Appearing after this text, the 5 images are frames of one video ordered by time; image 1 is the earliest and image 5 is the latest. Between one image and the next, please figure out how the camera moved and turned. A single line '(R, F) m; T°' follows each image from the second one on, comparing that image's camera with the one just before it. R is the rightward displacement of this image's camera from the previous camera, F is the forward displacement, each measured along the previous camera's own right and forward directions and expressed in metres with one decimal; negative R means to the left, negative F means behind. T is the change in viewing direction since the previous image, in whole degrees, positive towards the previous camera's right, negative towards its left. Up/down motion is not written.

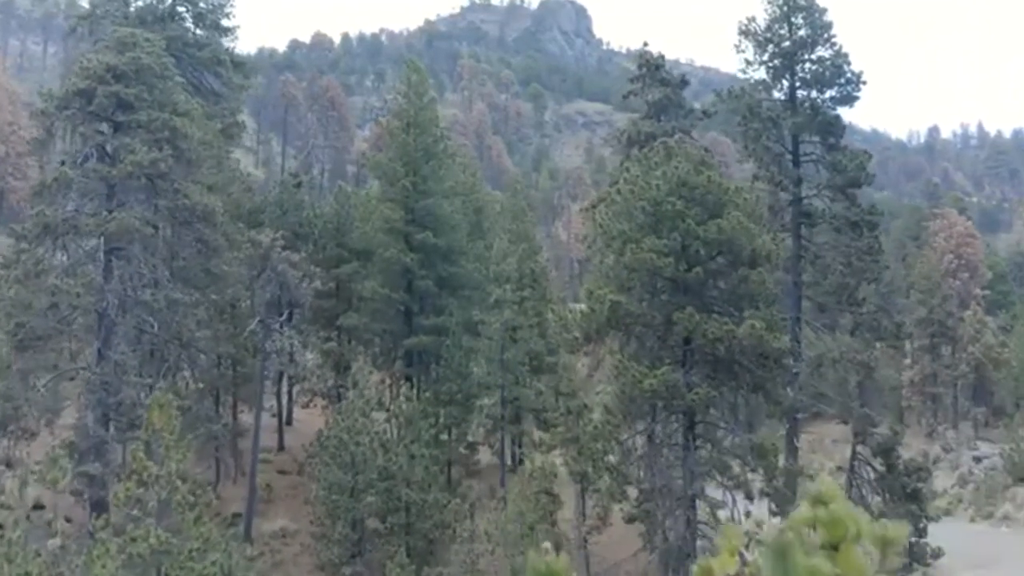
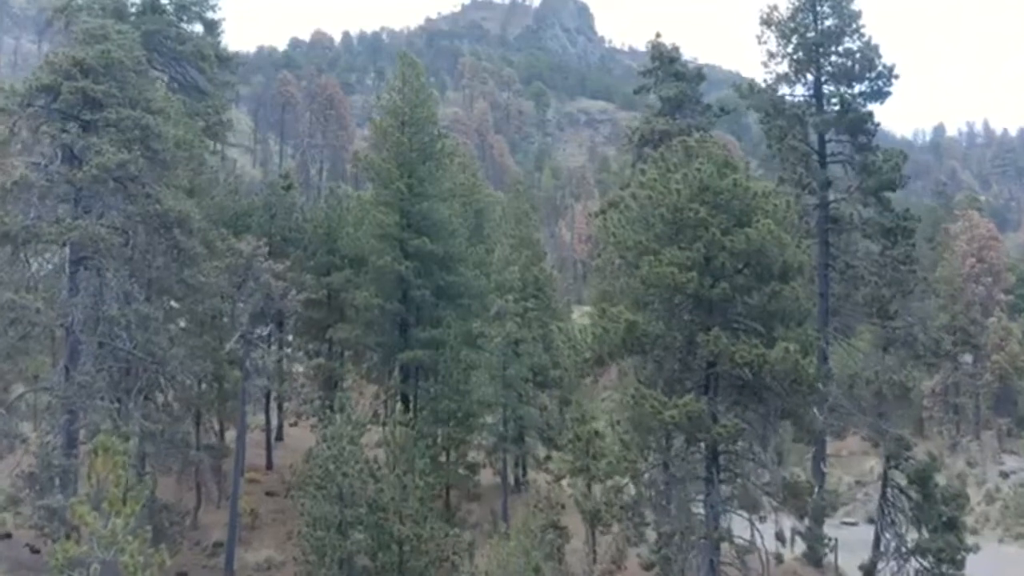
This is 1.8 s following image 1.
(0.0, +2.0) m; 0°
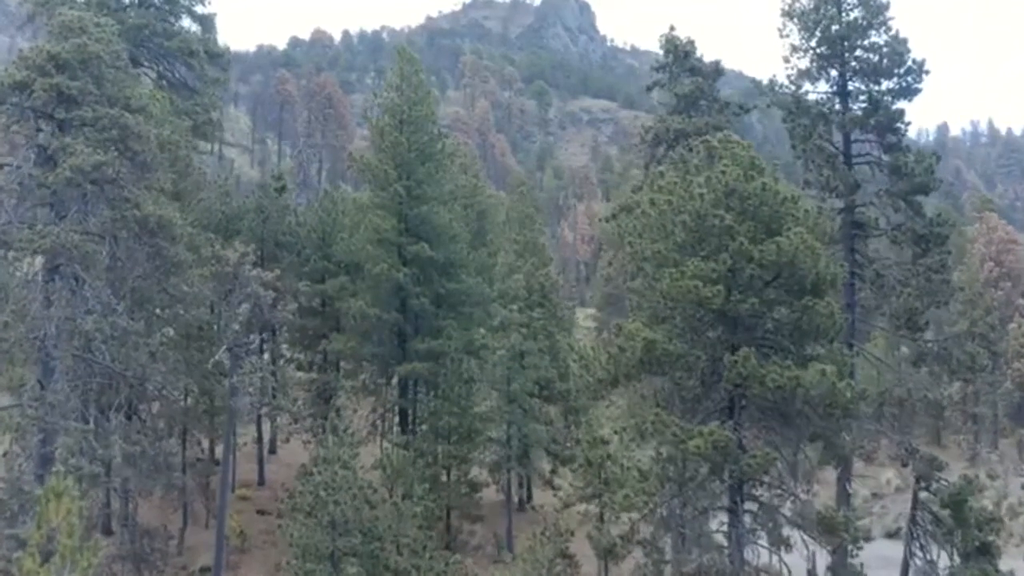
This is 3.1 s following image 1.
(-0.1, +1.5) m; 0°
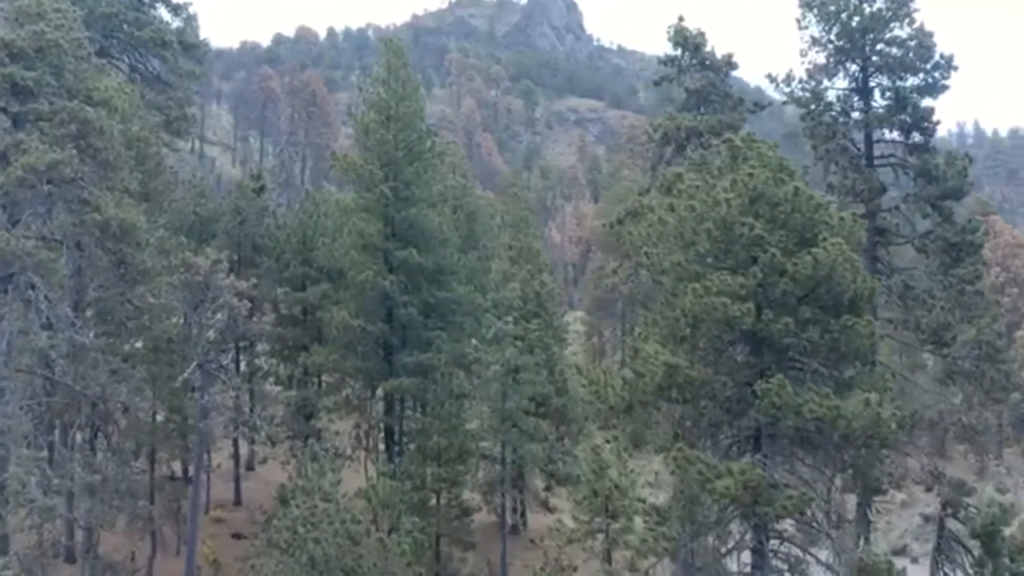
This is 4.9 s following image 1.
(-0.2, +1.7) m; +1°
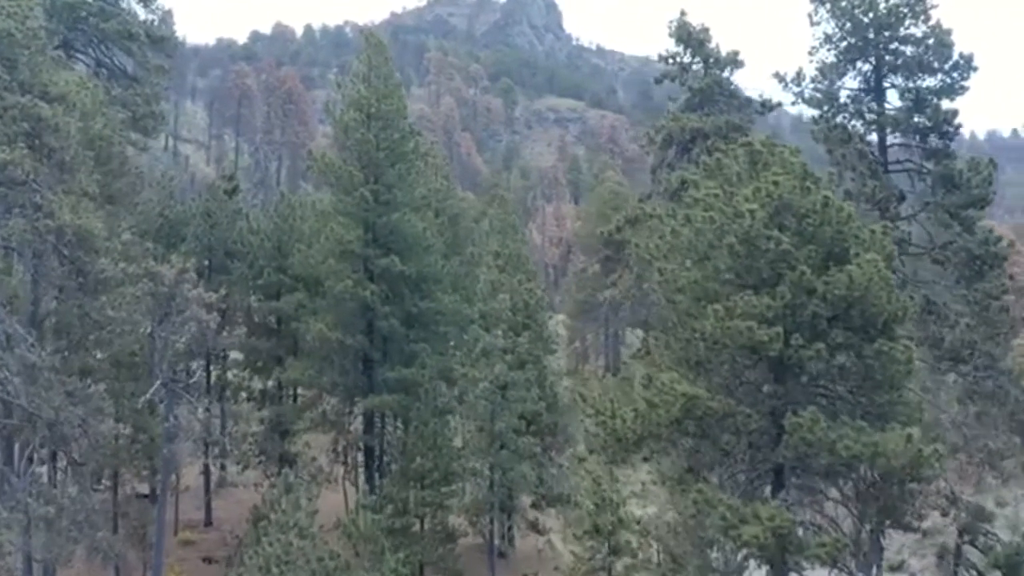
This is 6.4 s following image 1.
(-0.3, +1.4) m; +1°
